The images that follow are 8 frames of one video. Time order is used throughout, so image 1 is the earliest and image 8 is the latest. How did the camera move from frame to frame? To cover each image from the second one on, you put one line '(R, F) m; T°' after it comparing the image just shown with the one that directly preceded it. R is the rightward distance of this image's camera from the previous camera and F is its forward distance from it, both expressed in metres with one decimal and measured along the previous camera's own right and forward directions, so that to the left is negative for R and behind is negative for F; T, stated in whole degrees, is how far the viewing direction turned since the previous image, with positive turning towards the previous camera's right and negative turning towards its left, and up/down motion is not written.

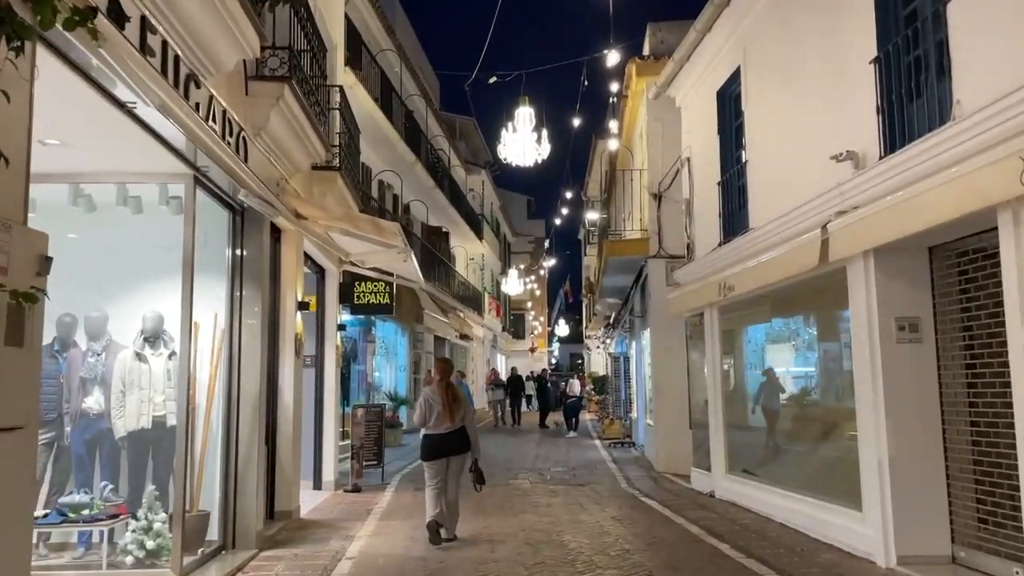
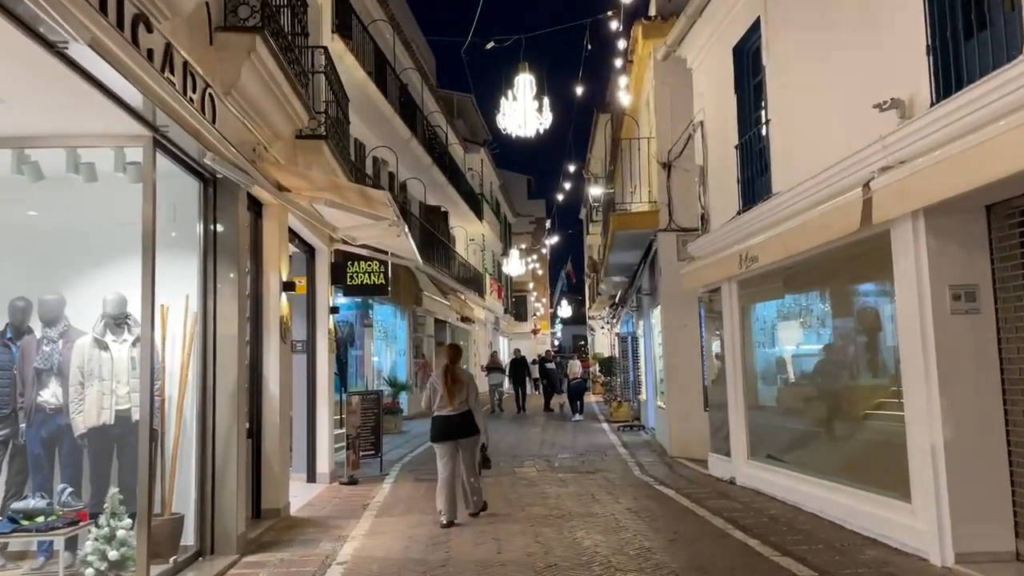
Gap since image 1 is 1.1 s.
(0.0, +0.8) m; 0°
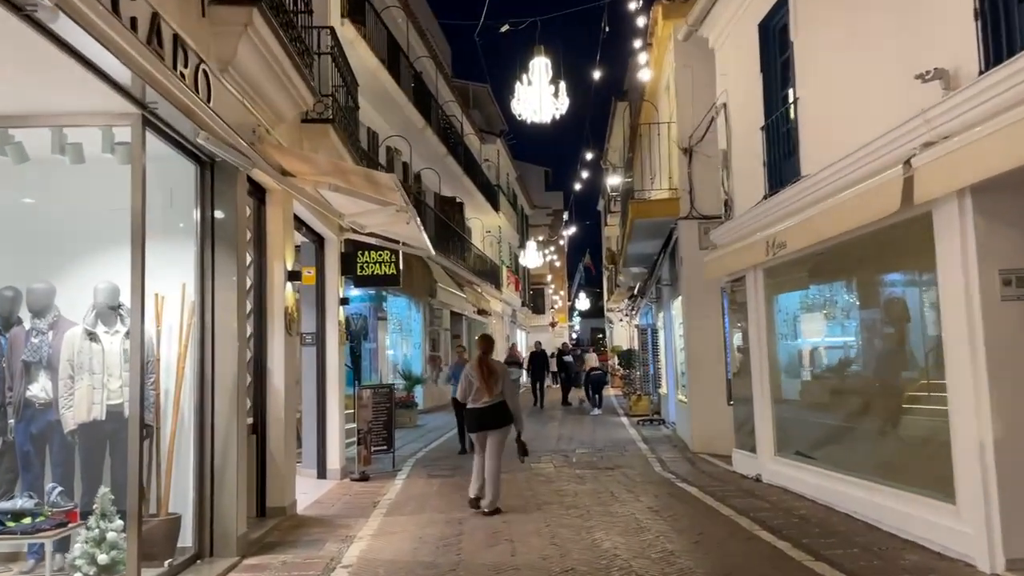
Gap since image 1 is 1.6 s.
(0.0, +0.4) m; -1°
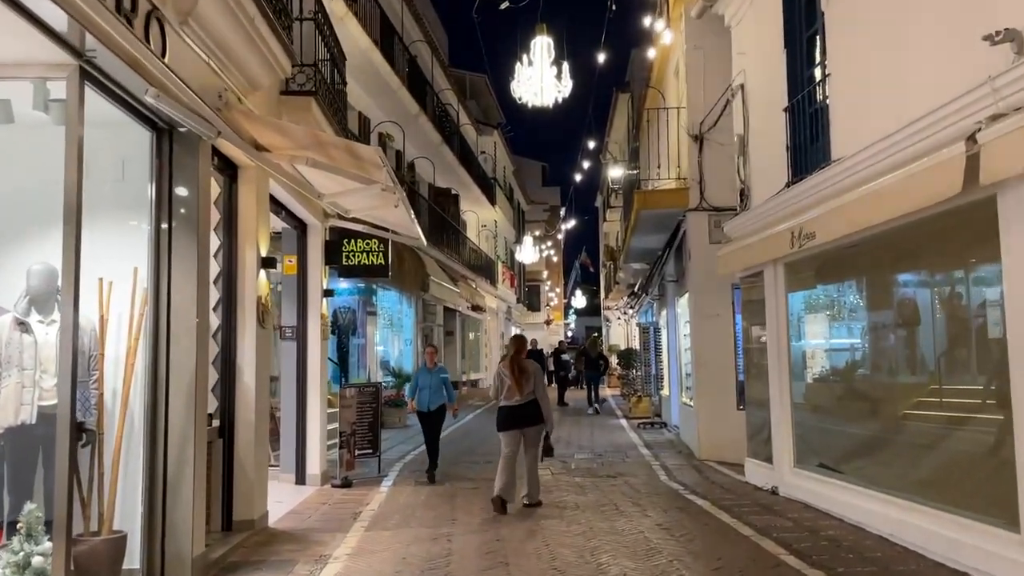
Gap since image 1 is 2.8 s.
(0.0, +0.8) m; 0°
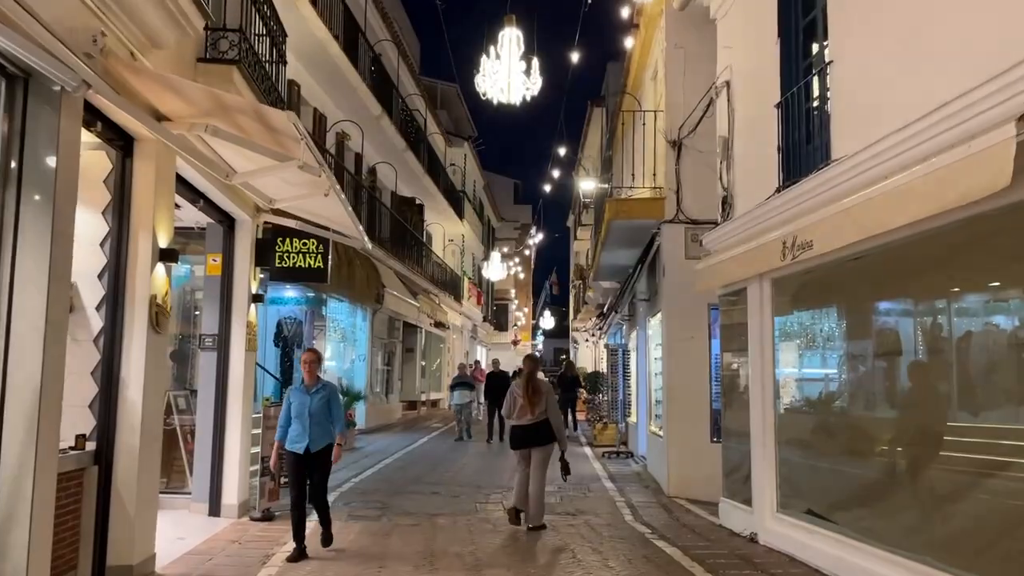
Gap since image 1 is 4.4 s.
(+0.2, +1.1) m; +2°
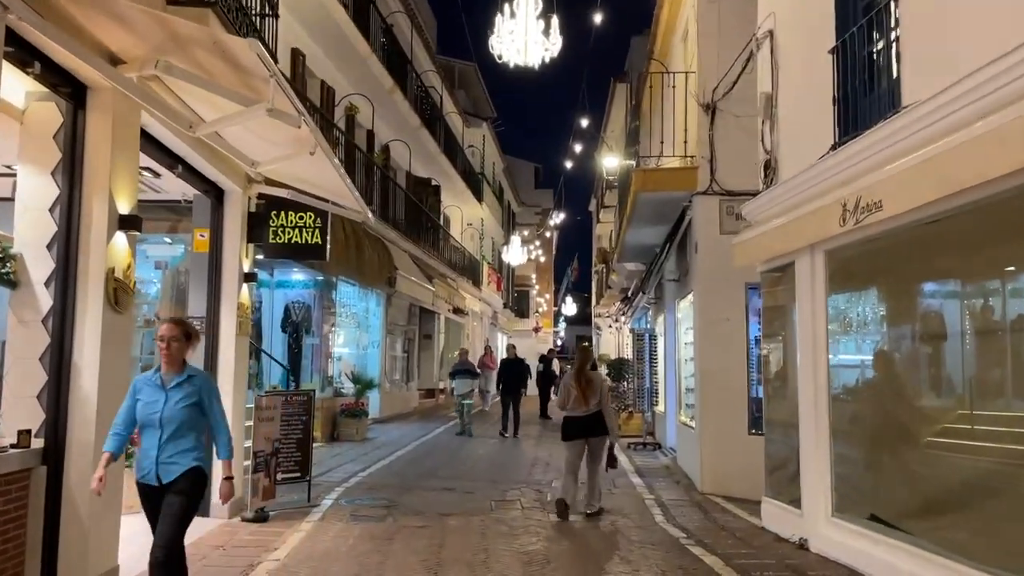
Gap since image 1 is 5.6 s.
(0.0, +0.9) m; -2°
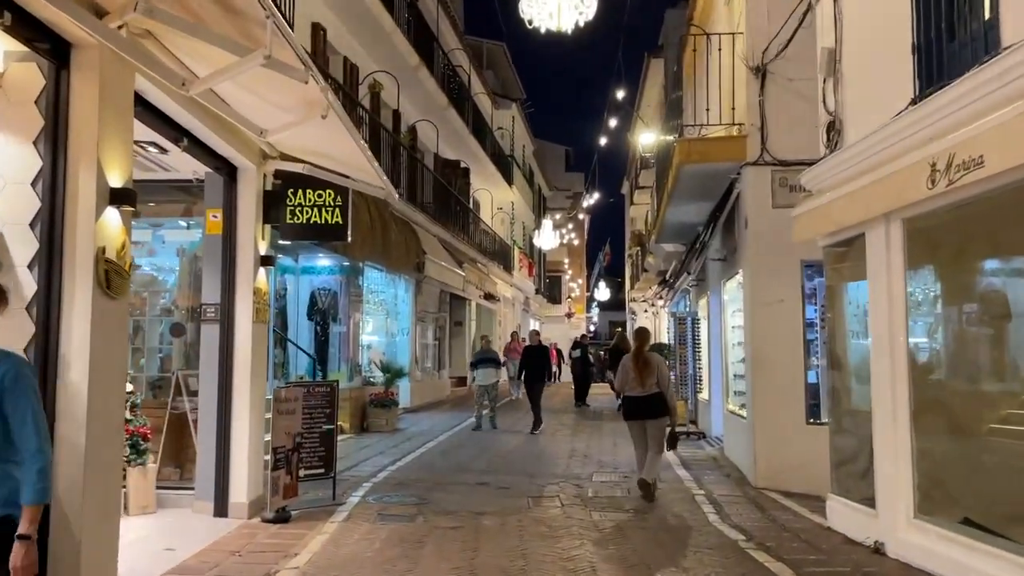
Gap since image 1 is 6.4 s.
(-0.1, +0.7) m; -2°
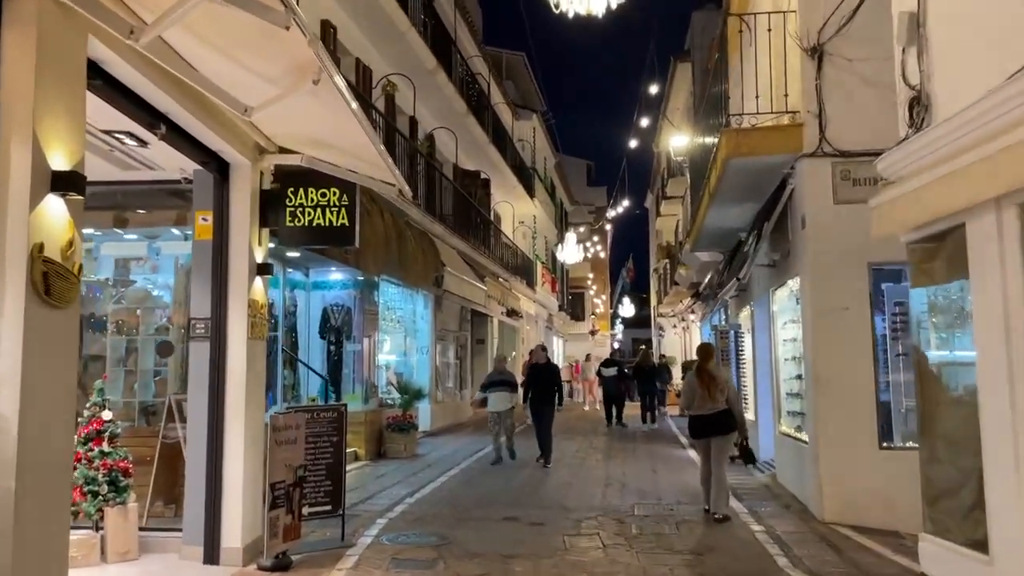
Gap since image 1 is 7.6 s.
(-0.1, +1.0) m; -1°
